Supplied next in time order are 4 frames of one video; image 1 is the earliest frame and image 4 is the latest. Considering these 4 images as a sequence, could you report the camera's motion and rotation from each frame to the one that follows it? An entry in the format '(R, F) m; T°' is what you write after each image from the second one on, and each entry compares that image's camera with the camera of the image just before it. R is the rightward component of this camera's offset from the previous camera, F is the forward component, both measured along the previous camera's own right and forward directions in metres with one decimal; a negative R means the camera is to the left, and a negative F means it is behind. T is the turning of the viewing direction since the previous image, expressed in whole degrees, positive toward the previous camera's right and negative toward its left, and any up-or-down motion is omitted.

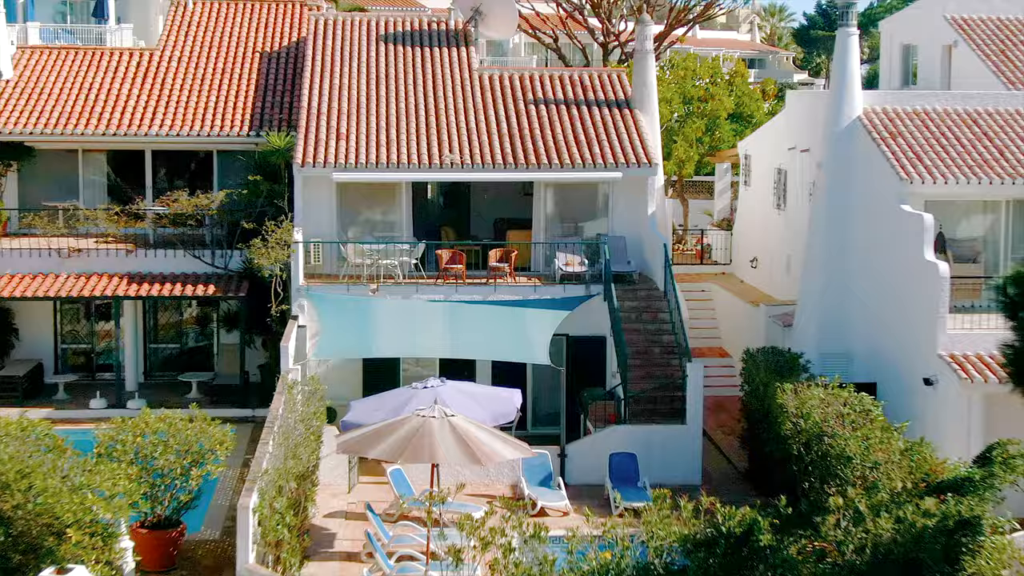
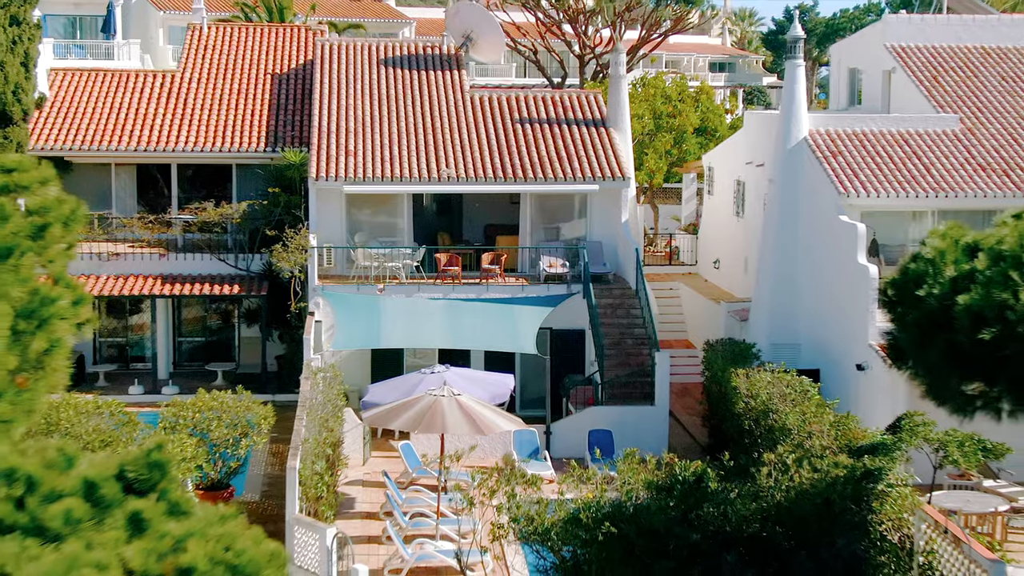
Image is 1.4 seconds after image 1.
(-0.3, -3.4) m; +1°
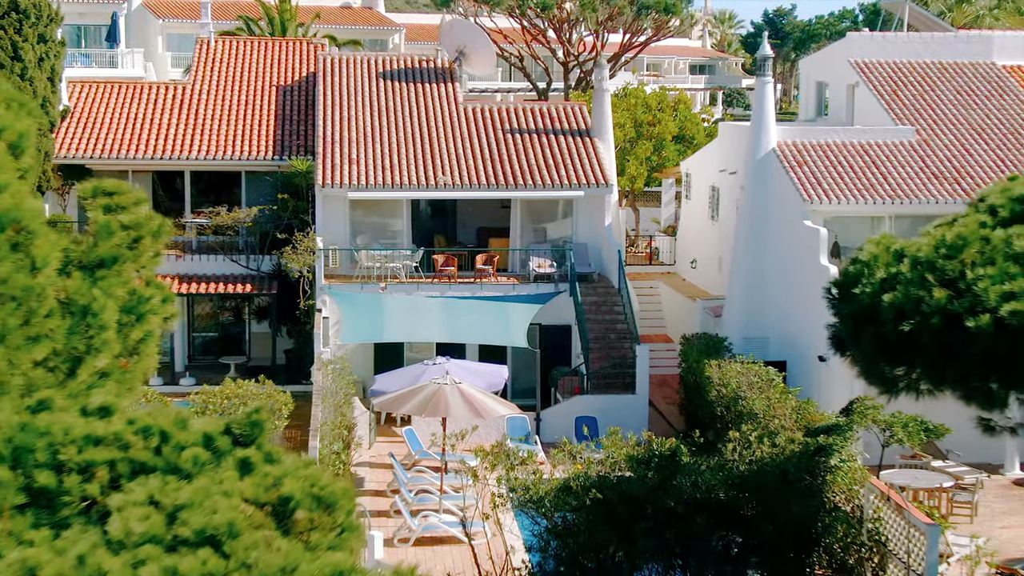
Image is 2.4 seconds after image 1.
(-0.2, -2.4) m; +1°
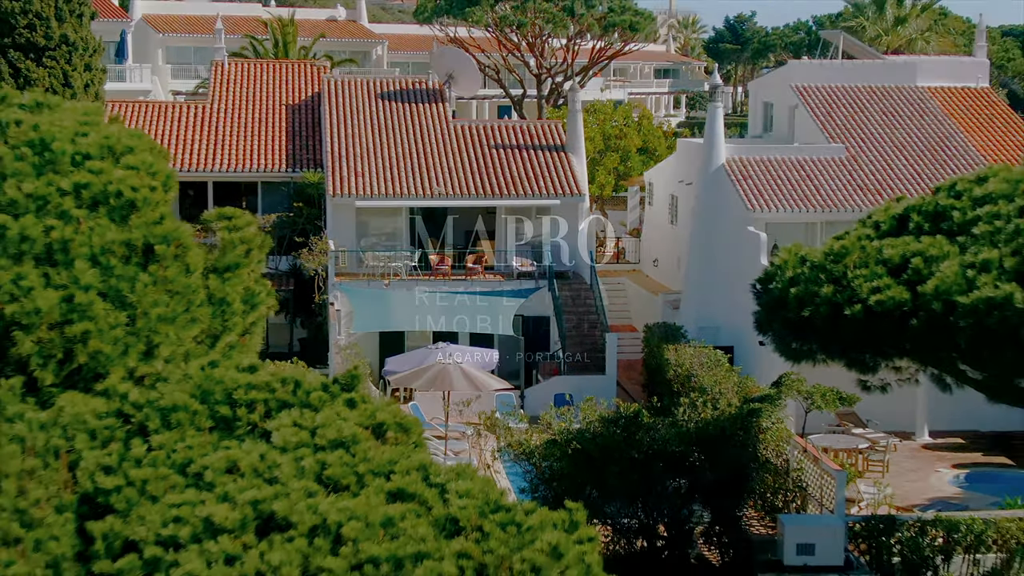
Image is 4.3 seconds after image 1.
(-0.5, -4.8) m; +1°
